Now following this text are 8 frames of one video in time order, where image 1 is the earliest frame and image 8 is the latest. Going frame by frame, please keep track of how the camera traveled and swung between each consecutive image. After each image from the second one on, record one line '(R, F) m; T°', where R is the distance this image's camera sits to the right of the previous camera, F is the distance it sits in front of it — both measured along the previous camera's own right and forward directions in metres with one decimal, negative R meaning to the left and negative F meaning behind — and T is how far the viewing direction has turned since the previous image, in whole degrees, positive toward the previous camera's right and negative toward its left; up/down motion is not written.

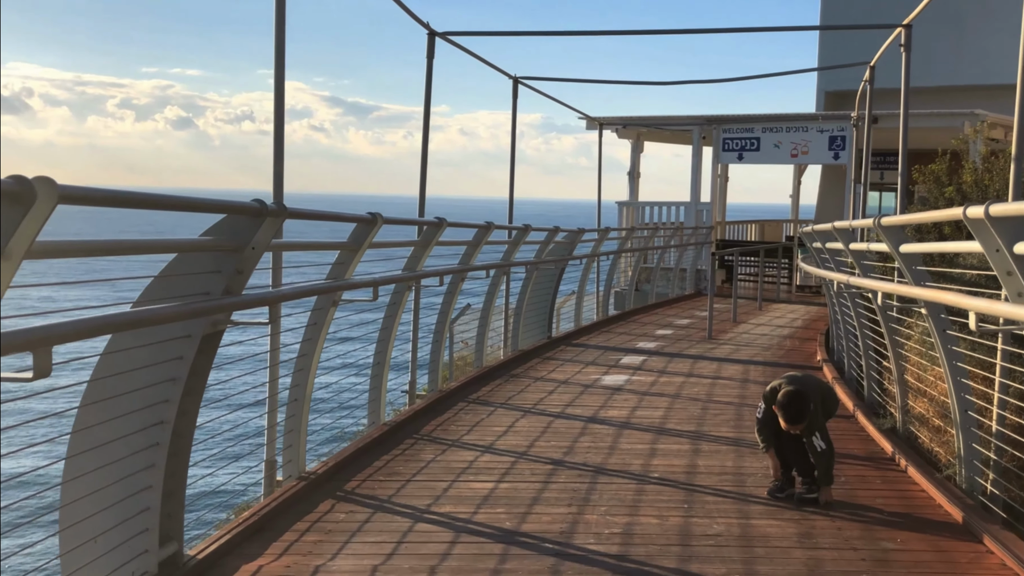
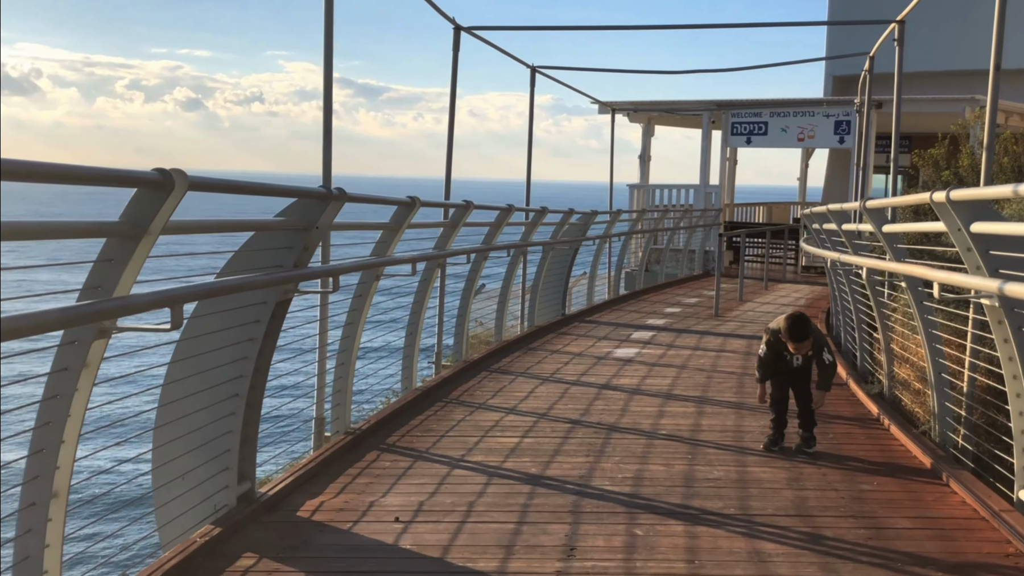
(-0.1, -0.5) m; -1°
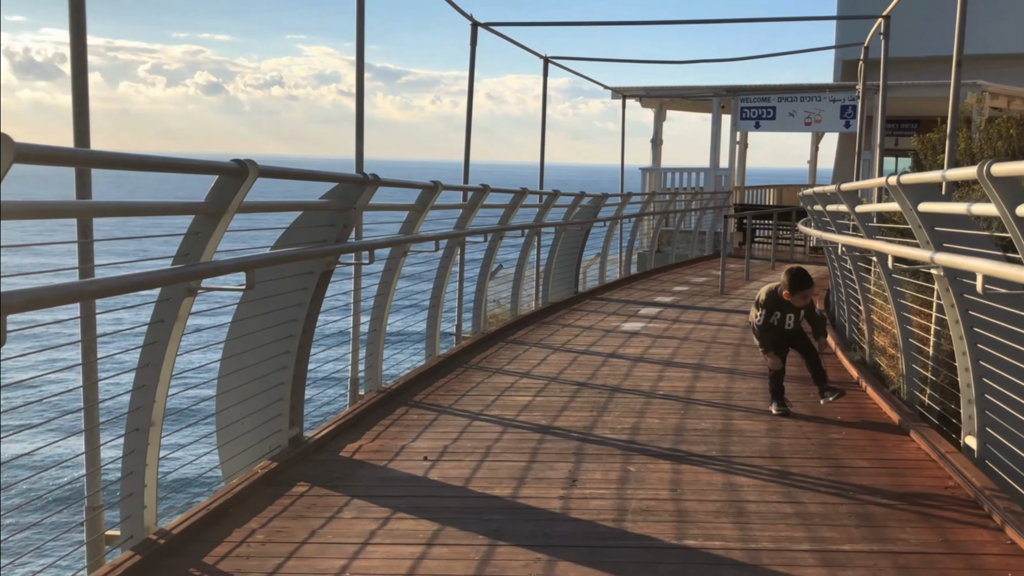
(0.0, -0.5) m; -1°
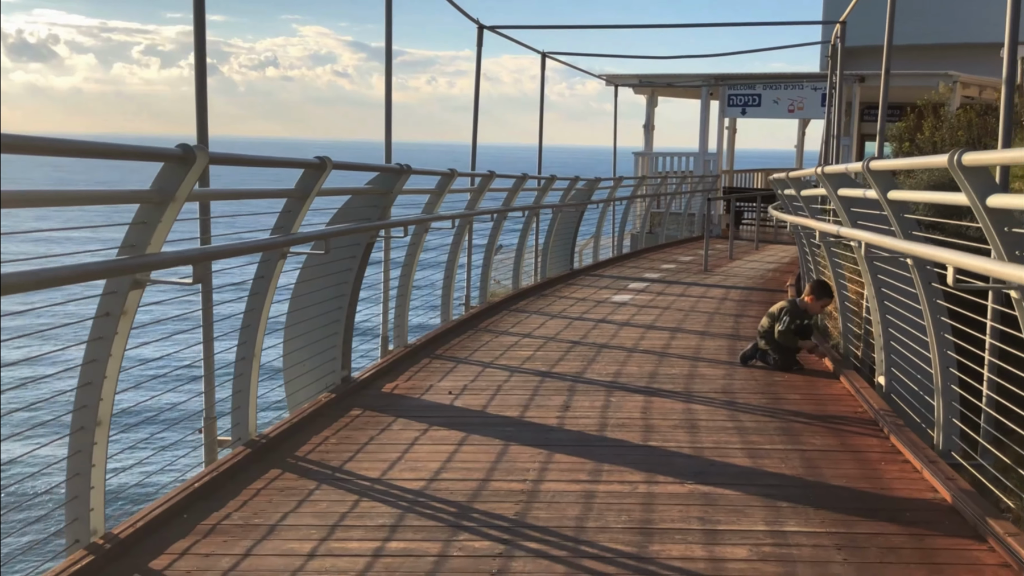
(-0.1, -1.0) m; 0°
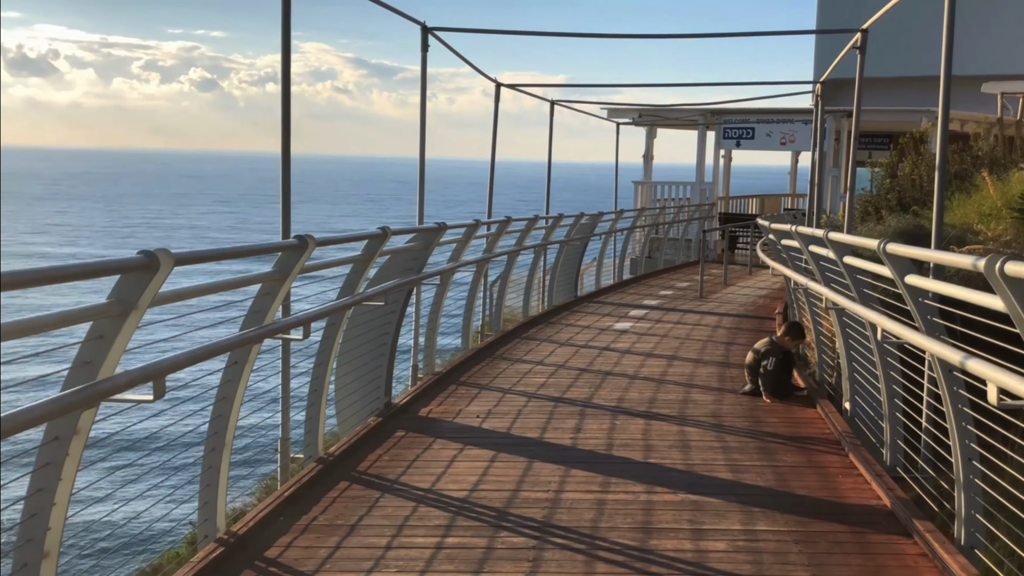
(-0.1, -0.8) m; 0°
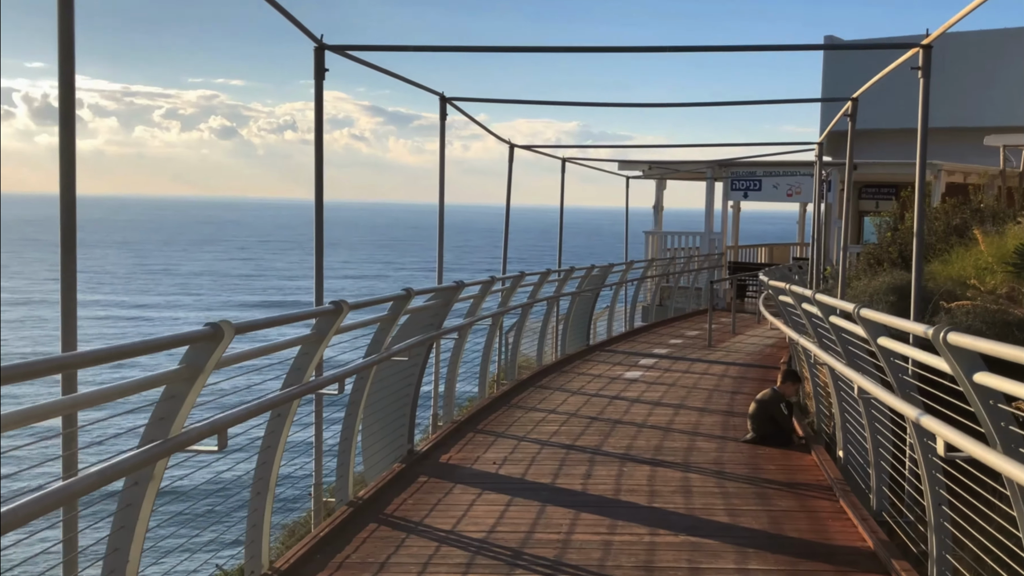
(0.0, -0.4) m; -1°
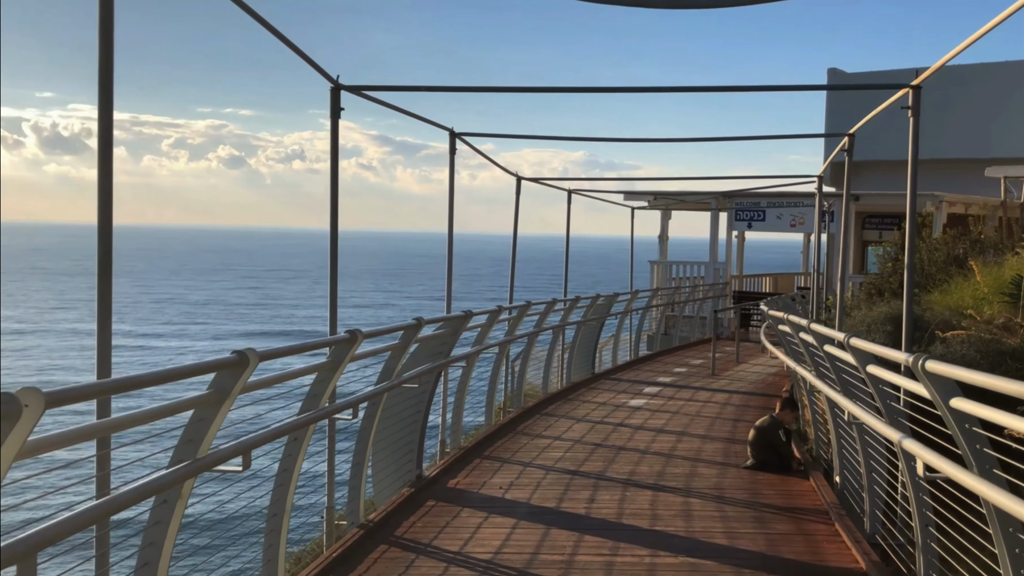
(0.0, -0.2) m; 0°
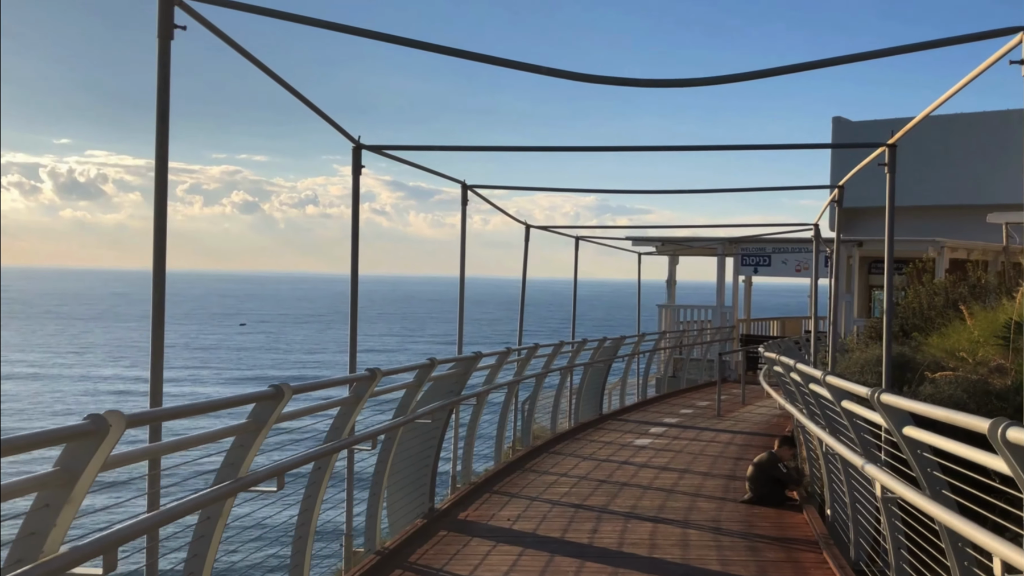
(0.0, -0.4) m; -1°
